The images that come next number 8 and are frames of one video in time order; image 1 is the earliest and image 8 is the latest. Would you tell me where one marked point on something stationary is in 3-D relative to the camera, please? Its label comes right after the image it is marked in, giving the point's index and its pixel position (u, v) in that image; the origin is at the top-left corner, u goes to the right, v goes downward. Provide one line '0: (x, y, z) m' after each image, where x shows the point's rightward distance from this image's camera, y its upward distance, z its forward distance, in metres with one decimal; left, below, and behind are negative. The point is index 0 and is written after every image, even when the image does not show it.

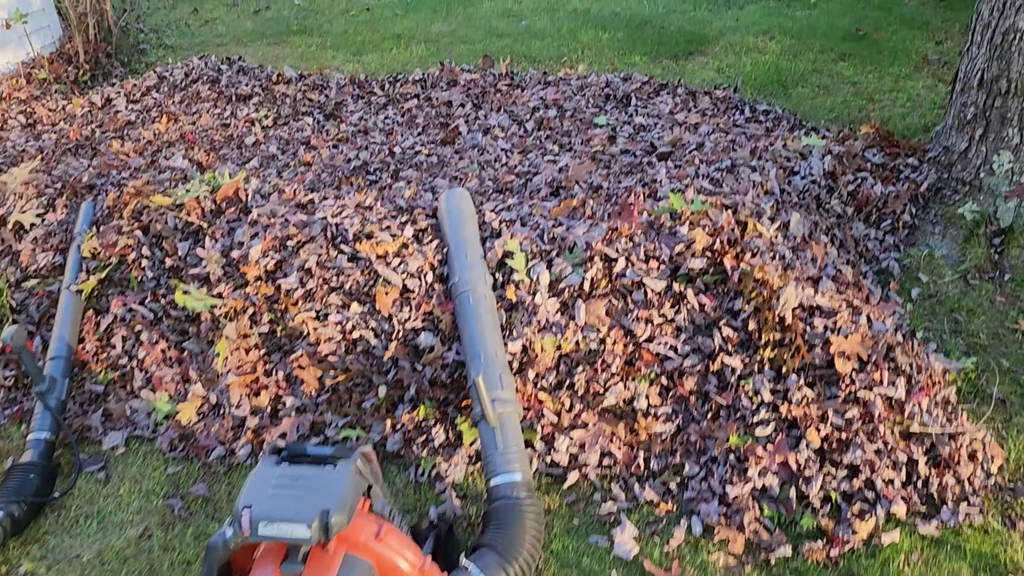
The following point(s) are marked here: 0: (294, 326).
0: (-1.0, -0.2, +4.1) m
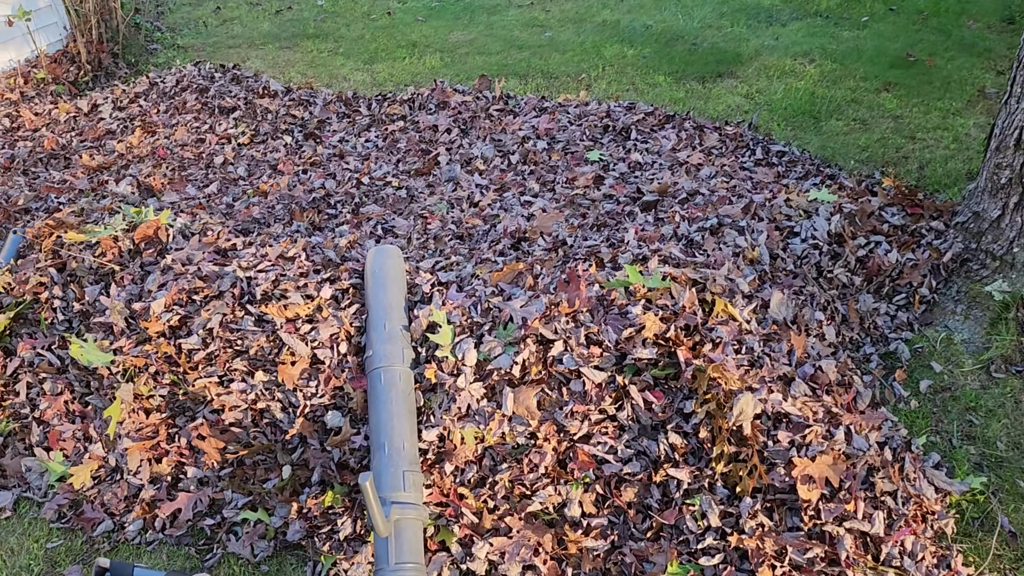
0: (-1.4, -0.4, +3.7) m
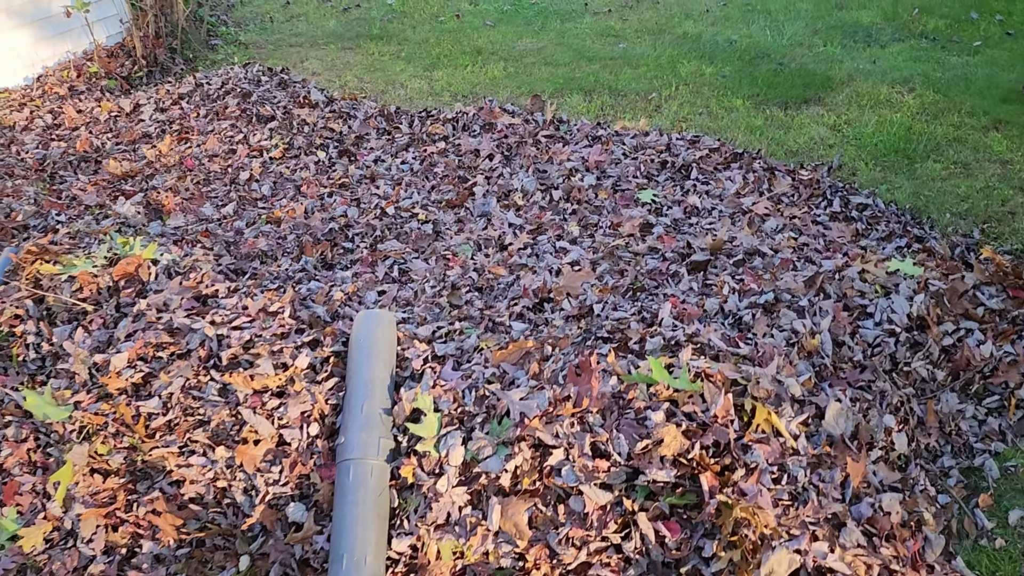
0: (-1.4, -0.7, +3.3) m
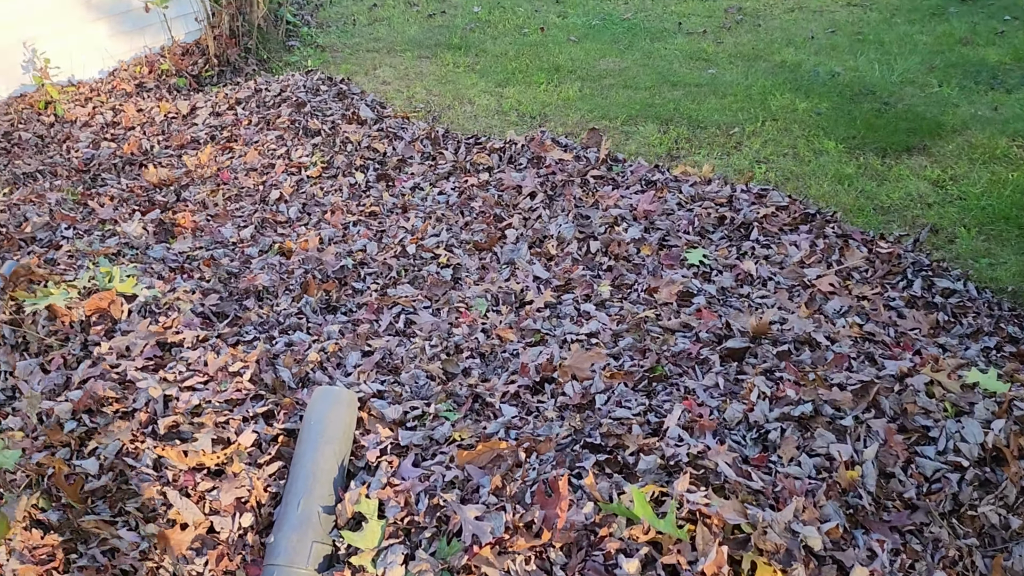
0: (-1.5, -0.8, +3.0) m
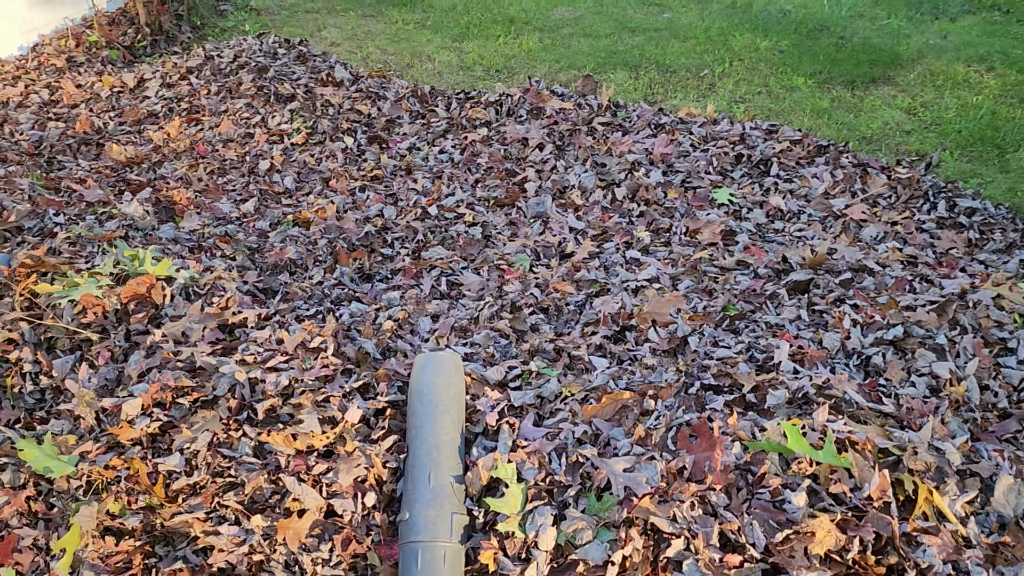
0: (-1.1, -0.8, +2.7) m
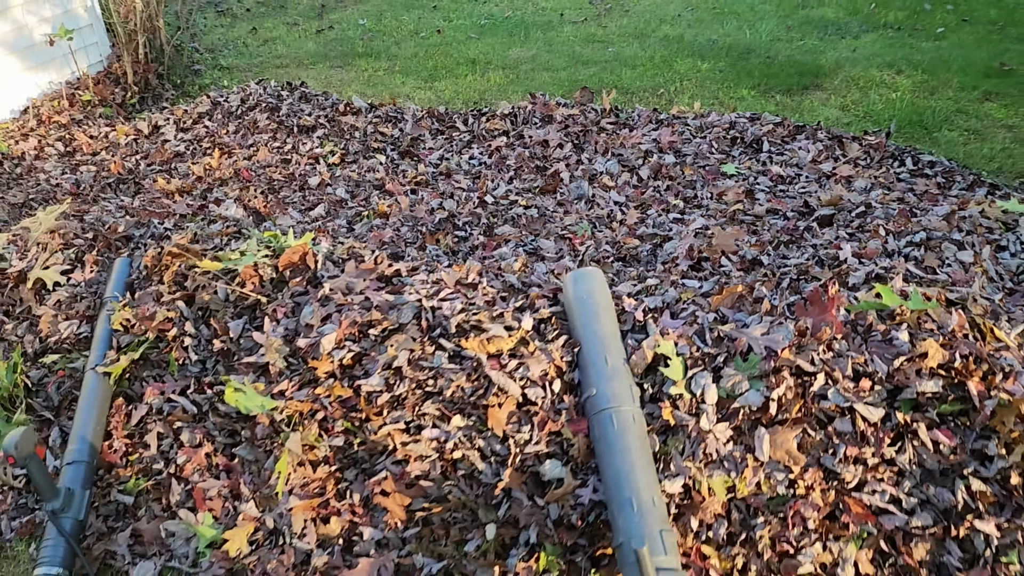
0: (-0.5, -0.6, +3.2) m
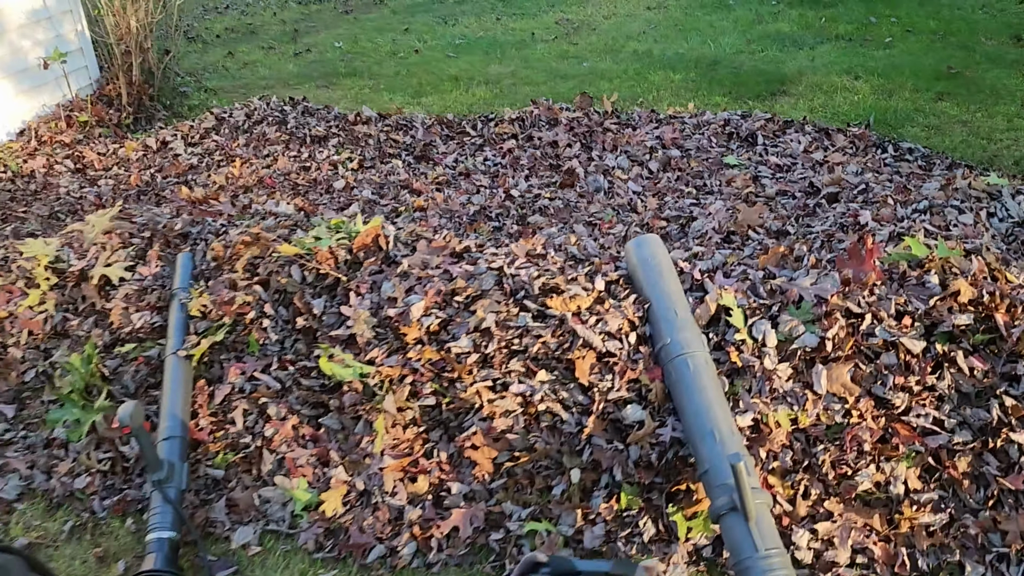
0: (-0.2, -0.4, +3.4) m
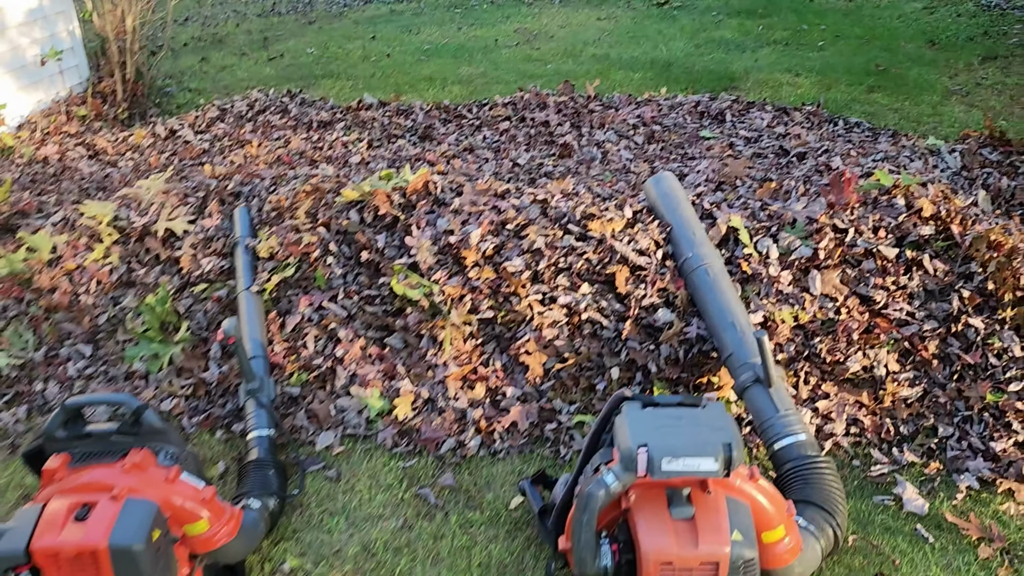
0: (+0.1, -0.1, +4.0) m
